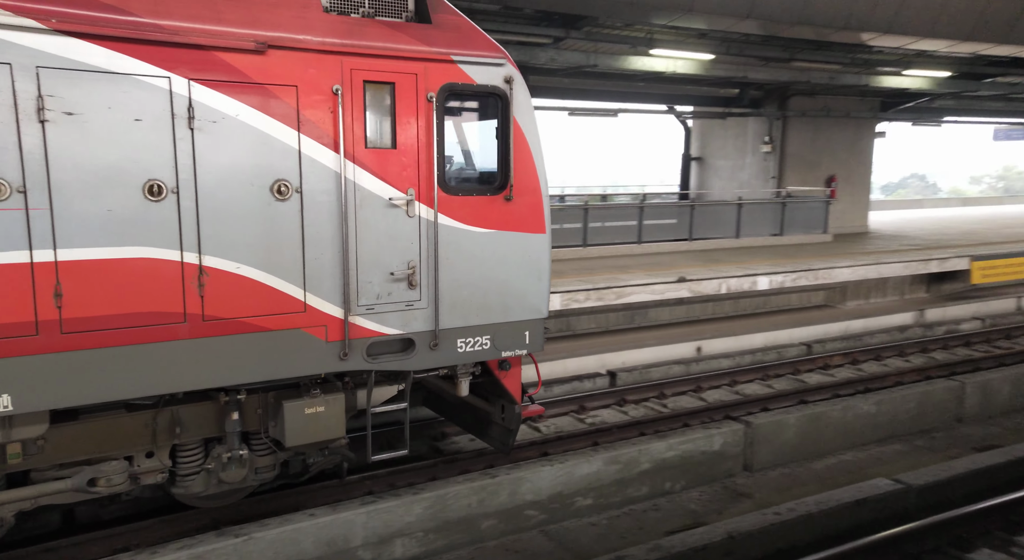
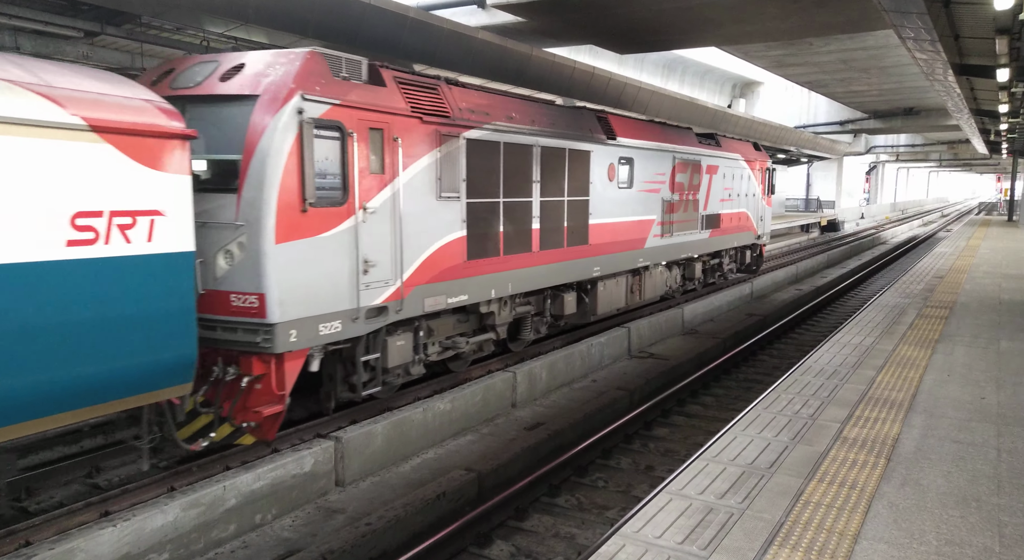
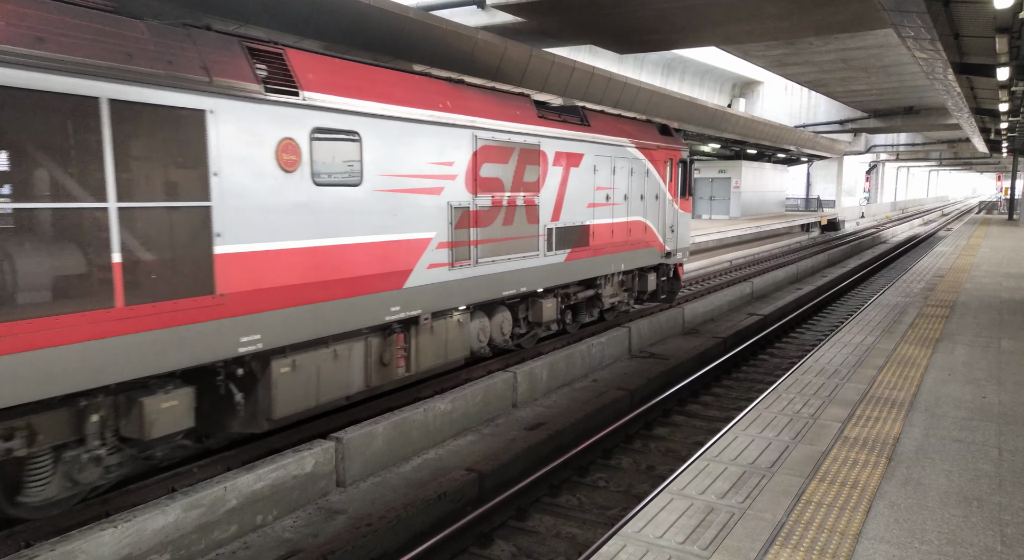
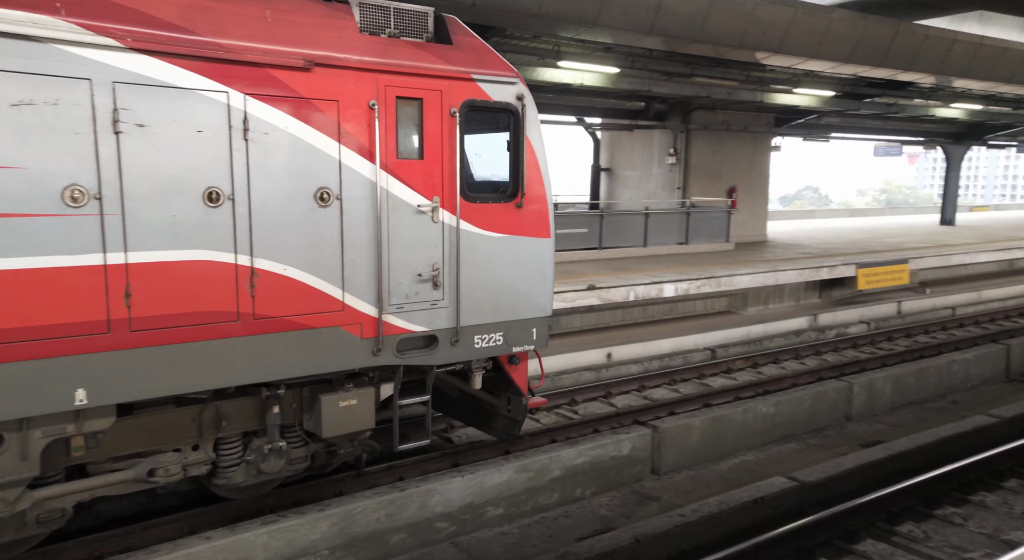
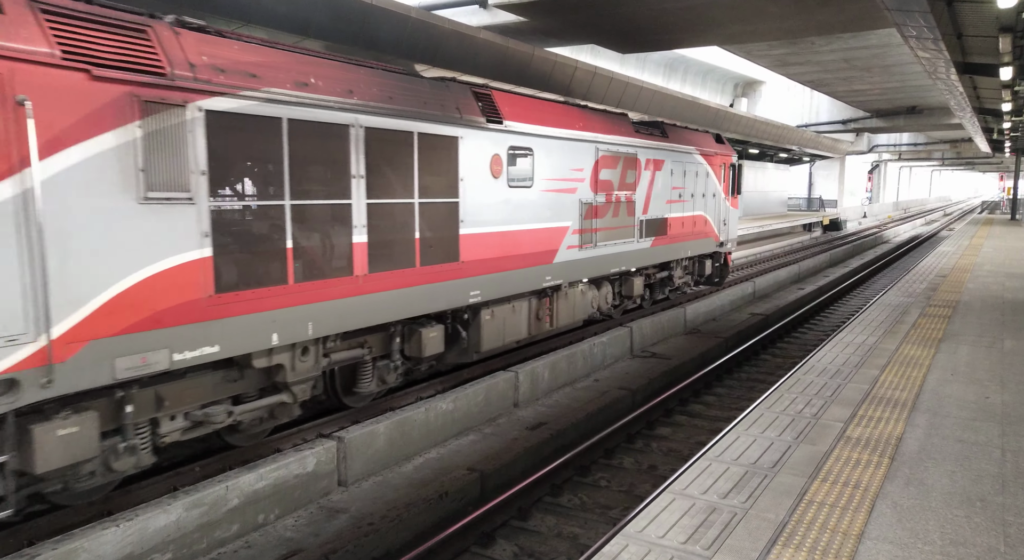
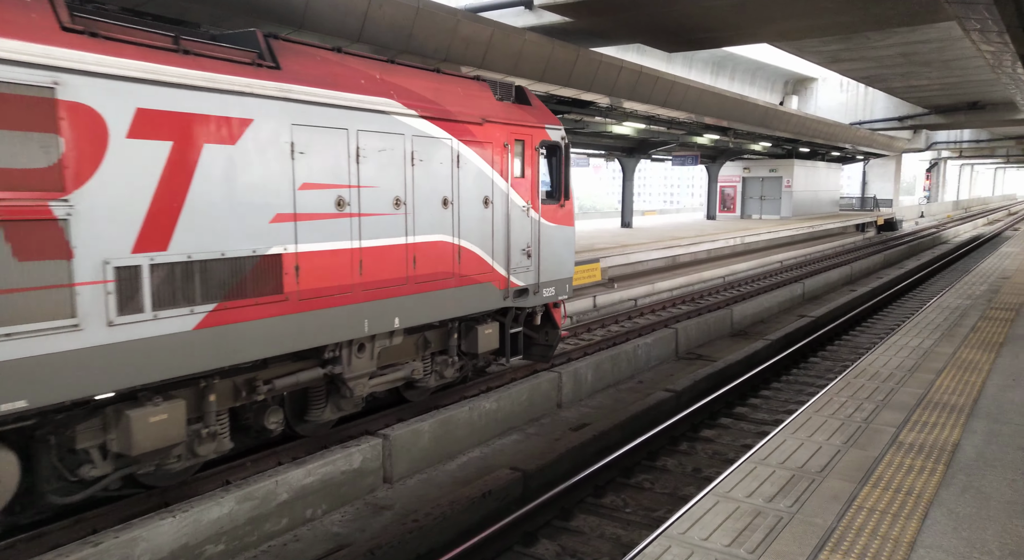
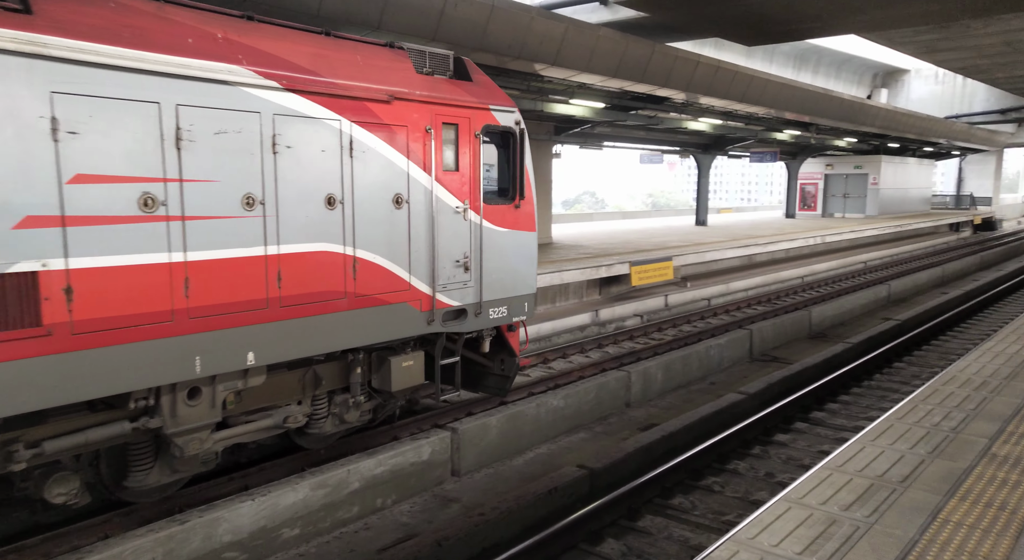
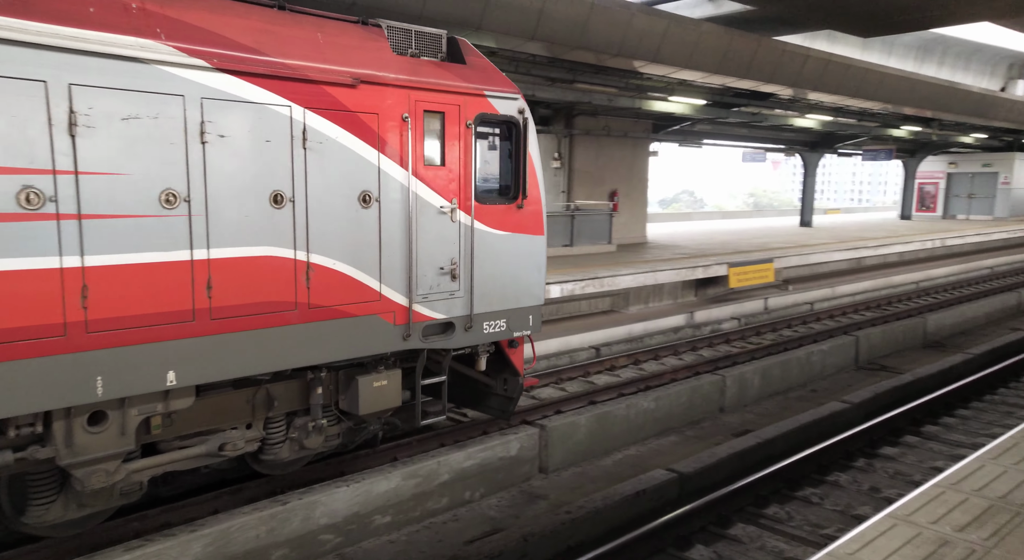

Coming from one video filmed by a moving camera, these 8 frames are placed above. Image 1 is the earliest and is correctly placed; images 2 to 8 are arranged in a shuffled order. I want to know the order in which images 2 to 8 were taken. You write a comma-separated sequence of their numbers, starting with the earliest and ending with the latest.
4, 8, 7, 6, 3, 5, 2
